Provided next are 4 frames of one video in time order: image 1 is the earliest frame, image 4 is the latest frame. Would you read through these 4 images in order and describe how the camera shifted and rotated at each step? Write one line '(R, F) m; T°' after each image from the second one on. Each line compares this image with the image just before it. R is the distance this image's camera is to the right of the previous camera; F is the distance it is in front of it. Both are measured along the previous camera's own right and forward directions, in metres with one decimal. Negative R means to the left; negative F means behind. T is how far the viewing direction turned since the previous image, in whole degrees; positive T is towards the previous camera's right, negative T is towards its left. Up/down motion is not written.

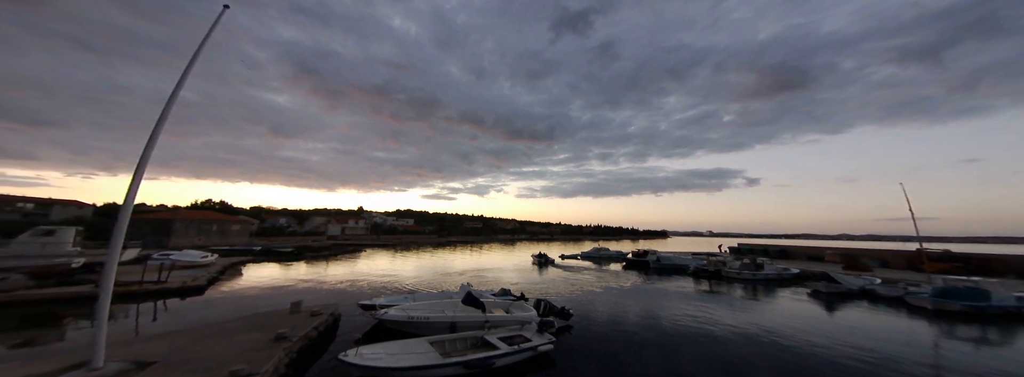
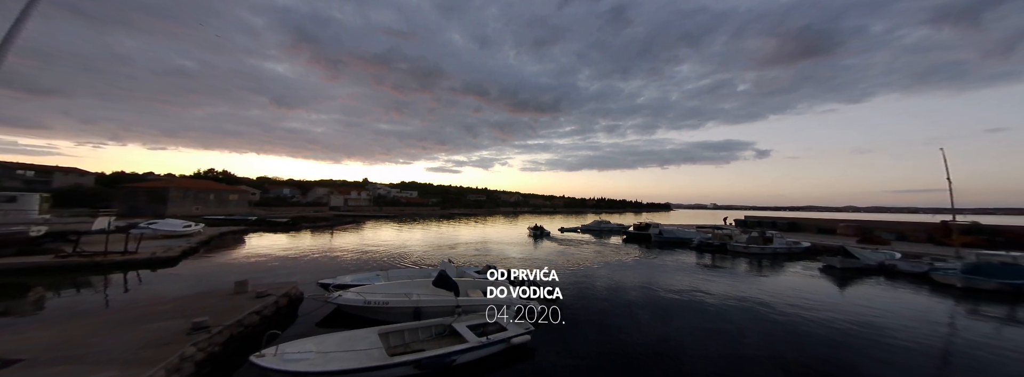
(+0.8, +1.8) m; -1°
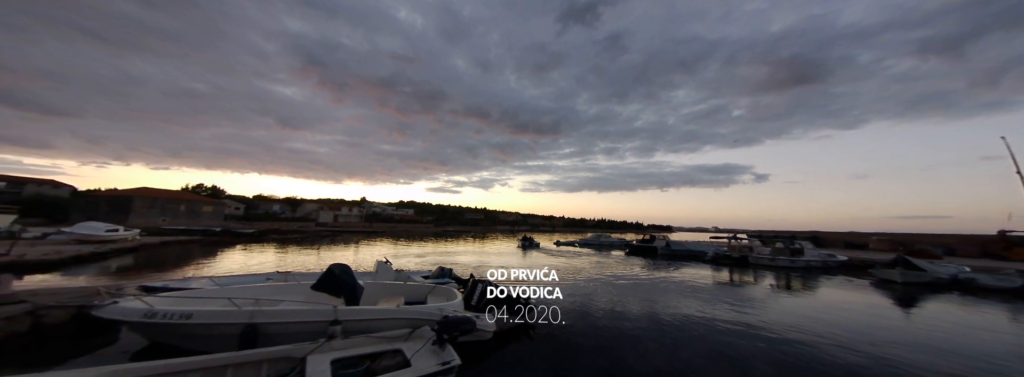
(+1.2, +3.9) m; 0°
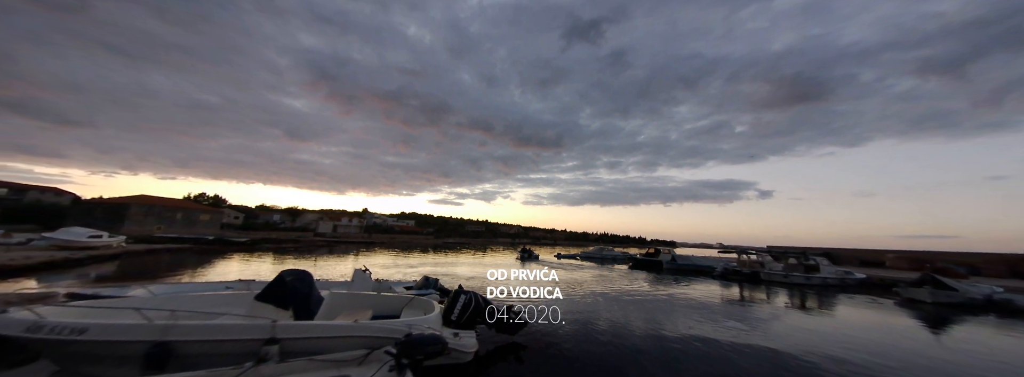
(+0.3, +0.9) m; 0°
